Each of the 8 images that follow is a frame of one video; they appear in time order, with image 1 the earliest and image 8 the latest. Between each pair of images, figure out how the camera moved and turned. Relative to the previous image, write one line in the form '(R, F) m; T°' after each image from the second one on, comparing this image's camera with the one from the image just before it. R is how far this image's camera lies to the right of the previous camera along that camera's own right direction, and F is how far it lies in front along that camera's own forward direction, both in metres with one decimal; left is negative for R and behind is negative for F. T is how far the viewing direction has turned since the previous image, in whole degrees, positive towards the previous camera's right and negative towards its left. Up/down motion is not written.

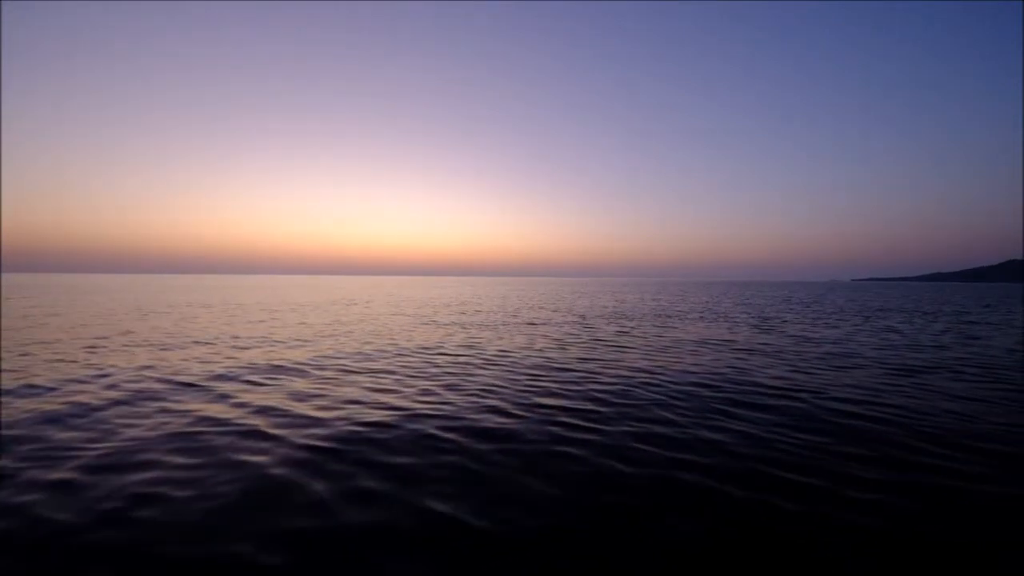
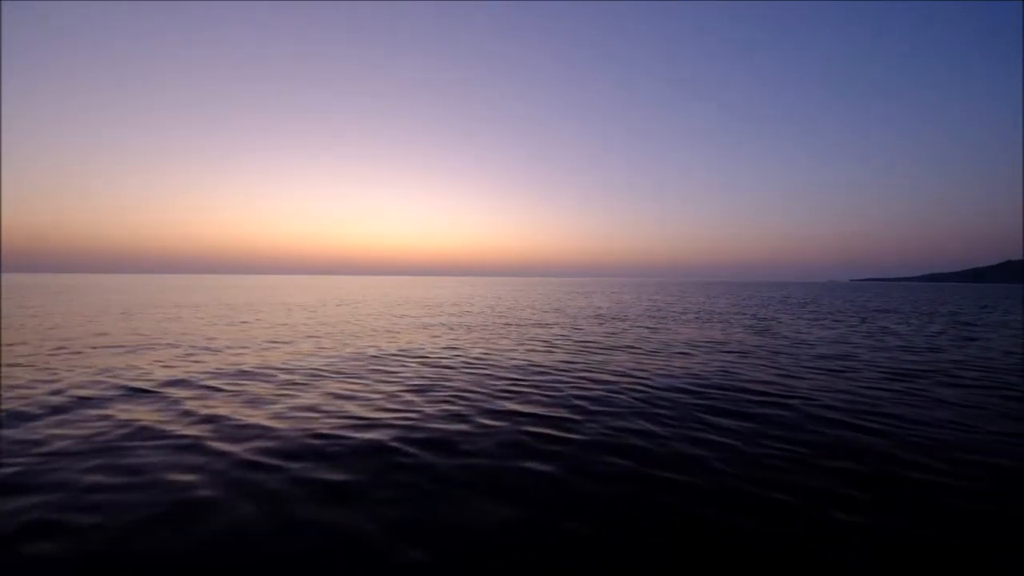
(+0.5, +0.3) m; 0°
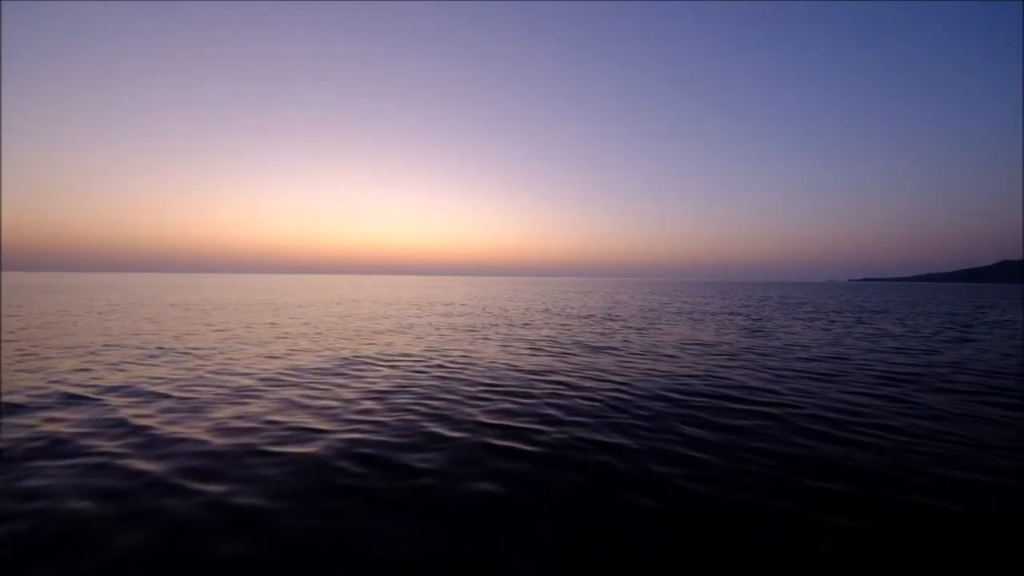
(+0.5, +0.4) m; 0°
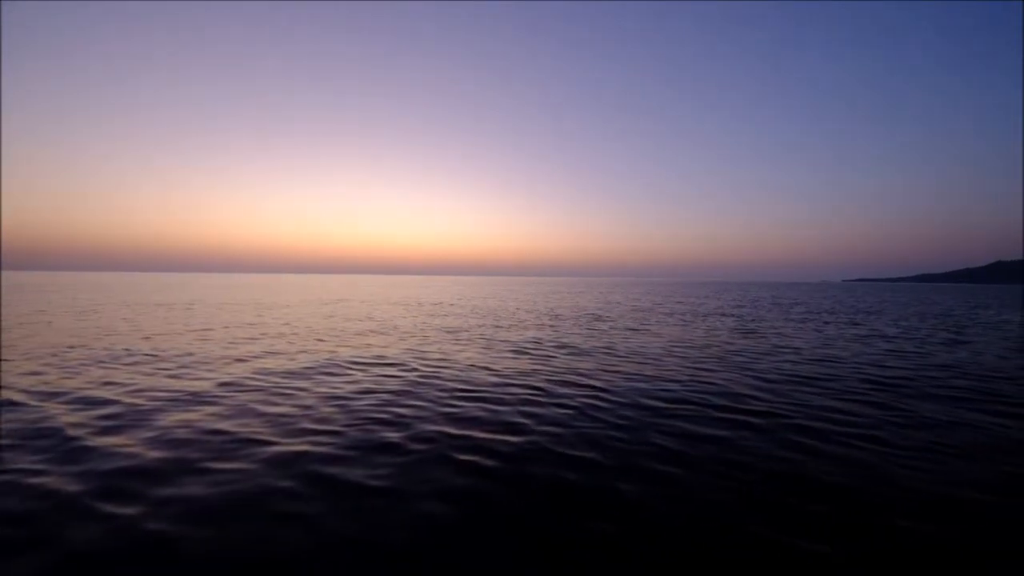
(+0.7, +0.5) m; 0°
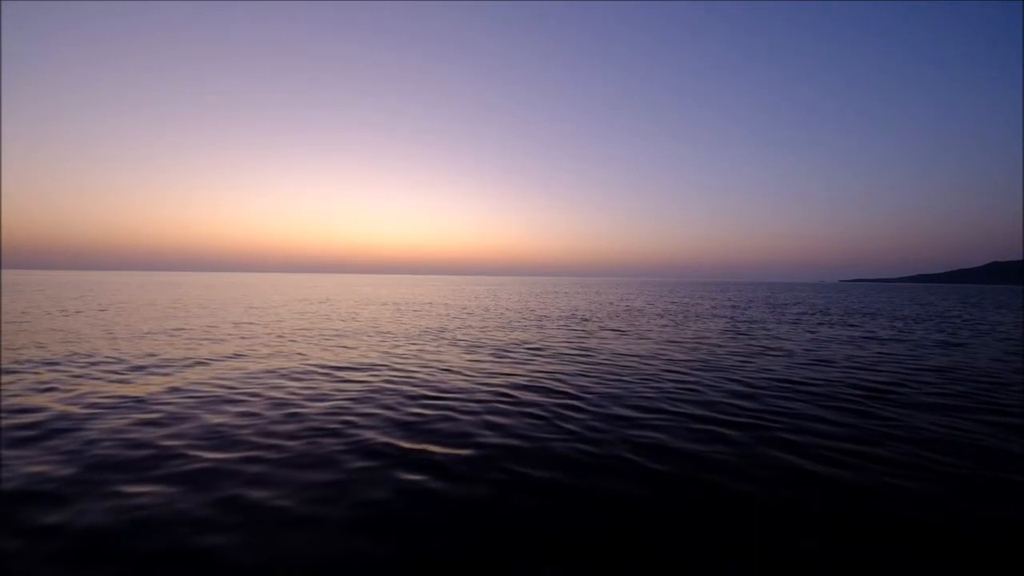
(+0.6, +0.5) m; 0°
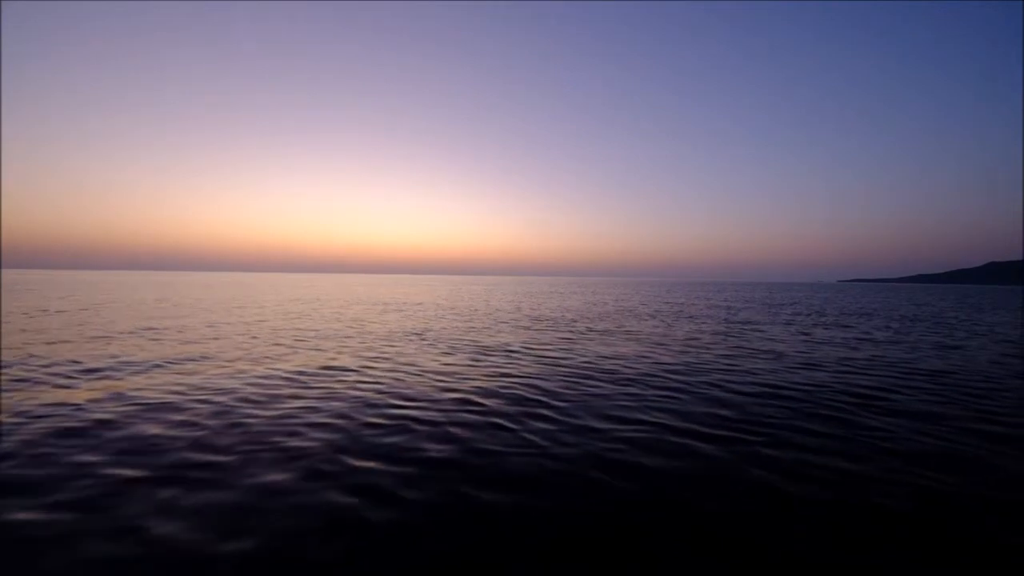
(+0.5, +0.3) m; 0°
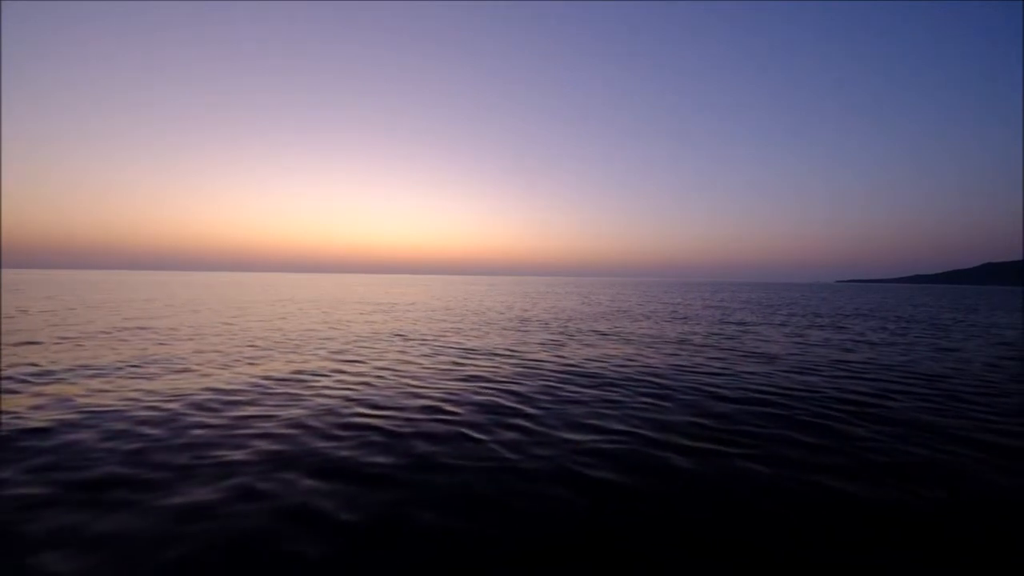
(+0.3, +0.1) m; 0°
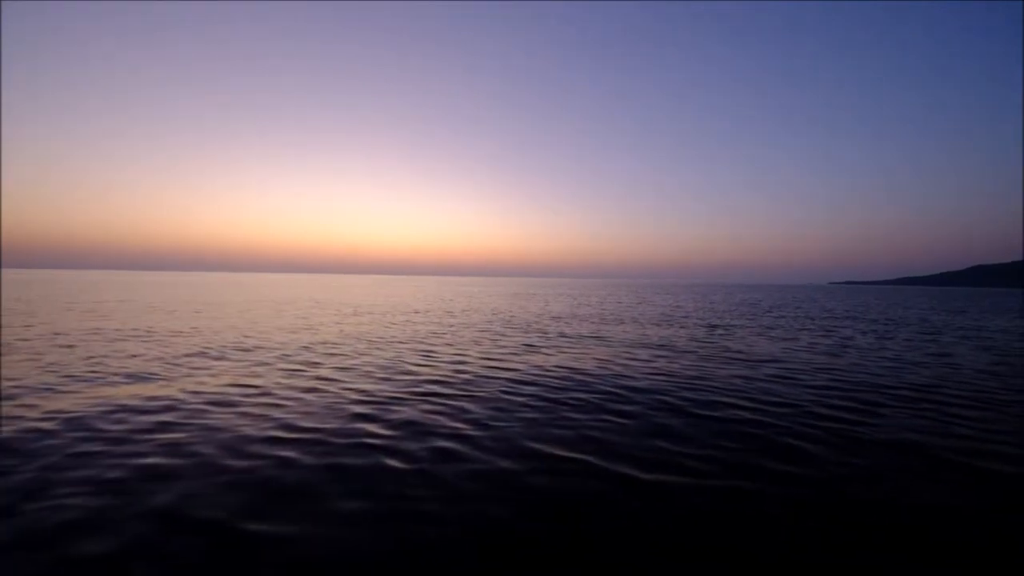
(+0.2, -0.5) m; 0°
